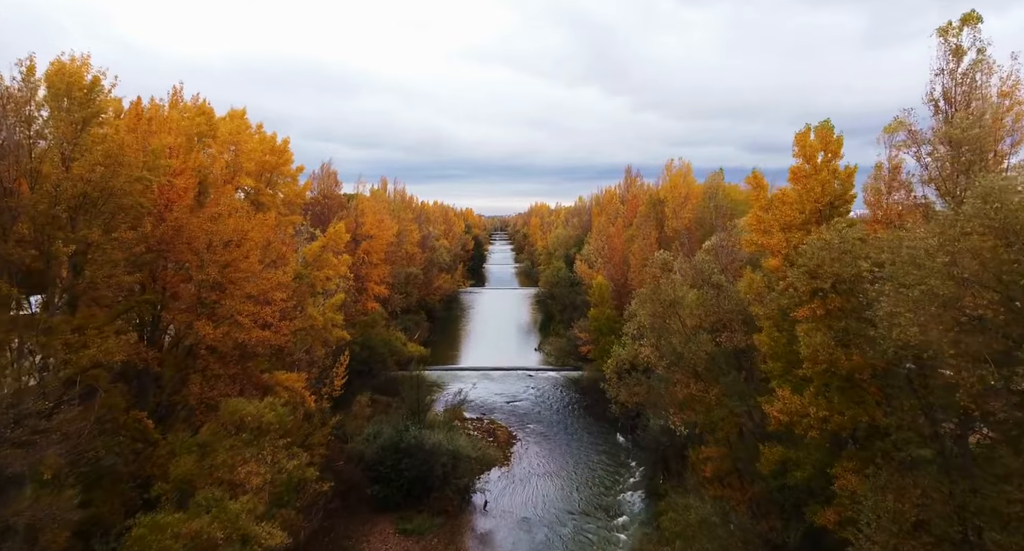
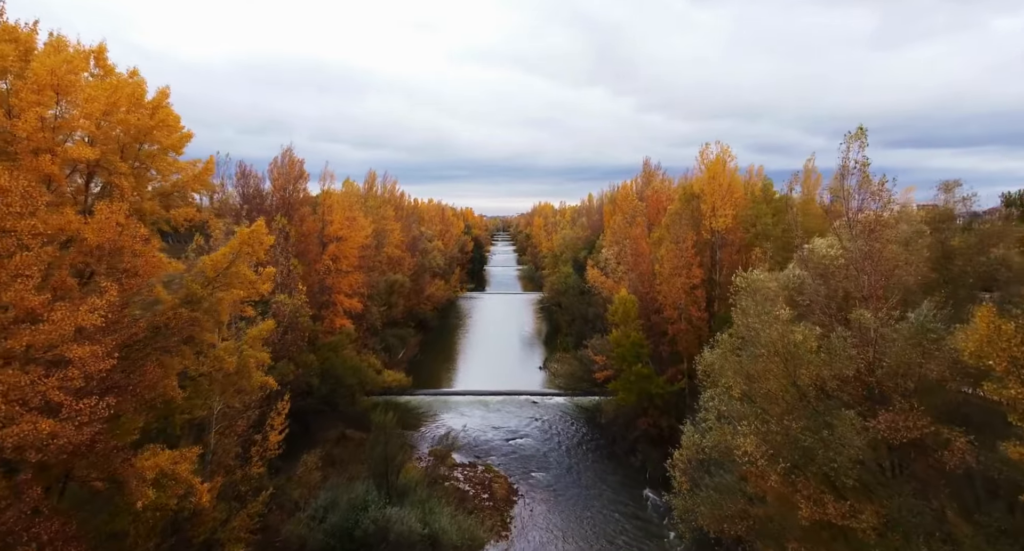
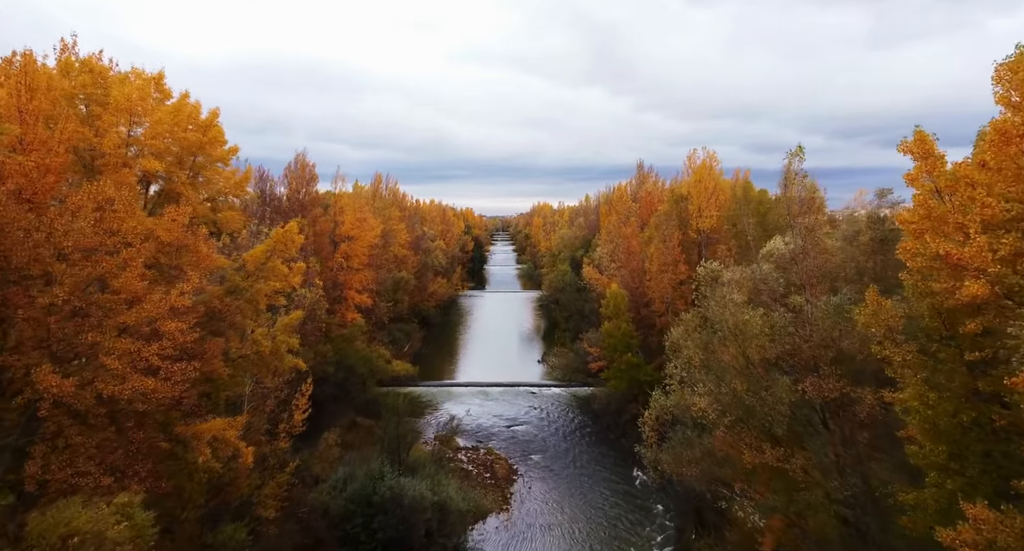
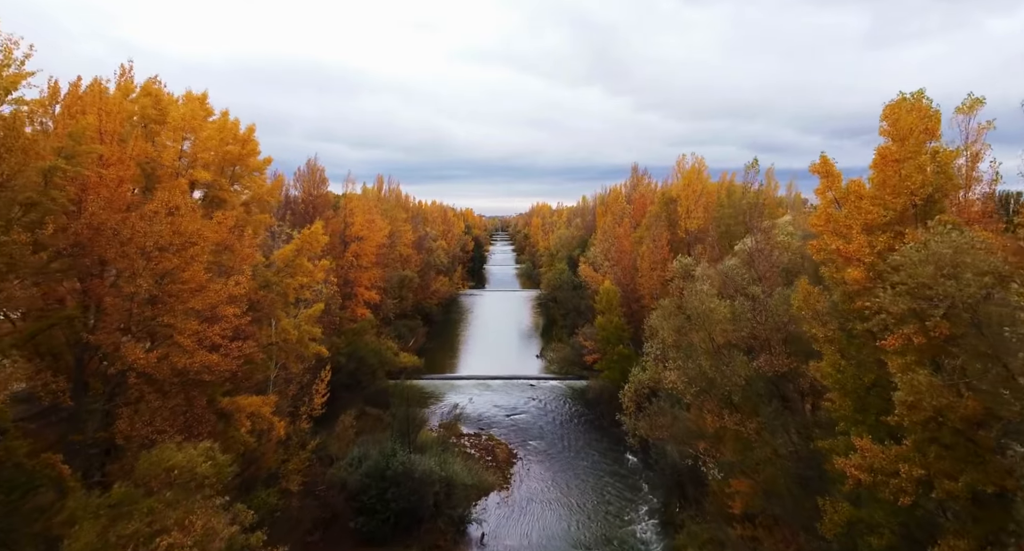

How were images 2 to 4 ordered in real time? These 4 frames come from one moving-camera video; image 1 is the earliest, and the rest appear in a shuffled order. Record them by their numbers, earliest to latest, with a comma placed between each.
4, 3, 2
